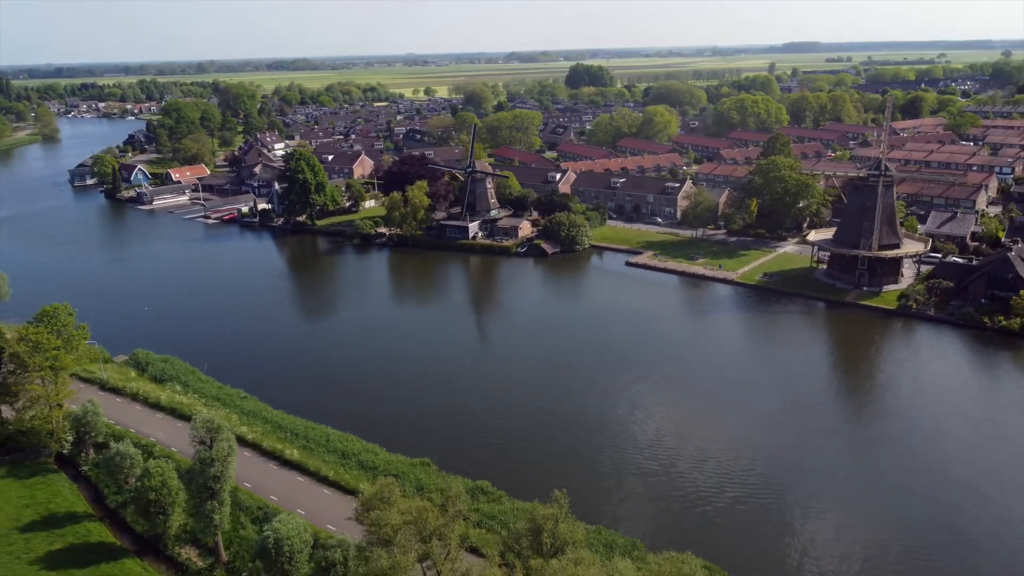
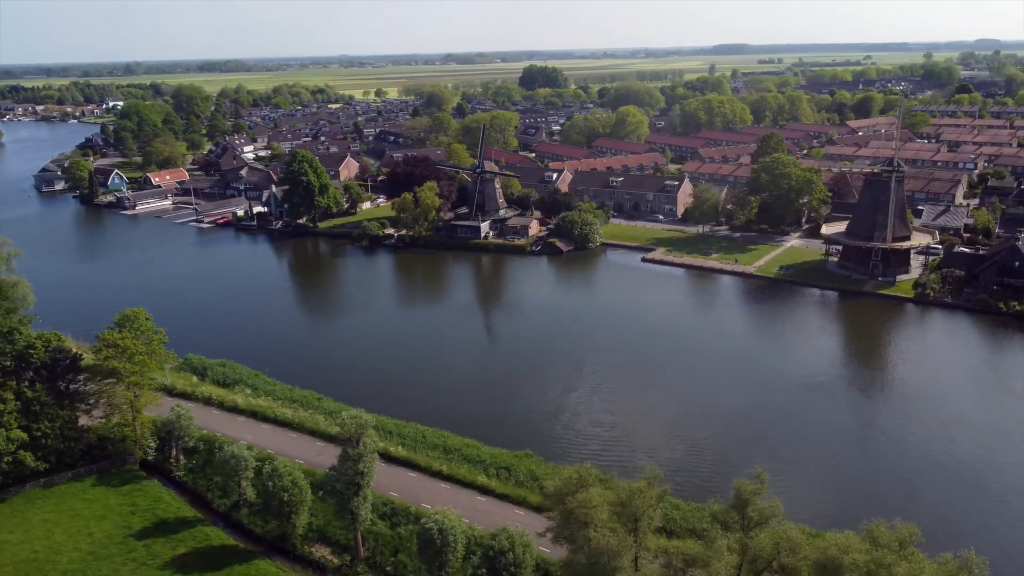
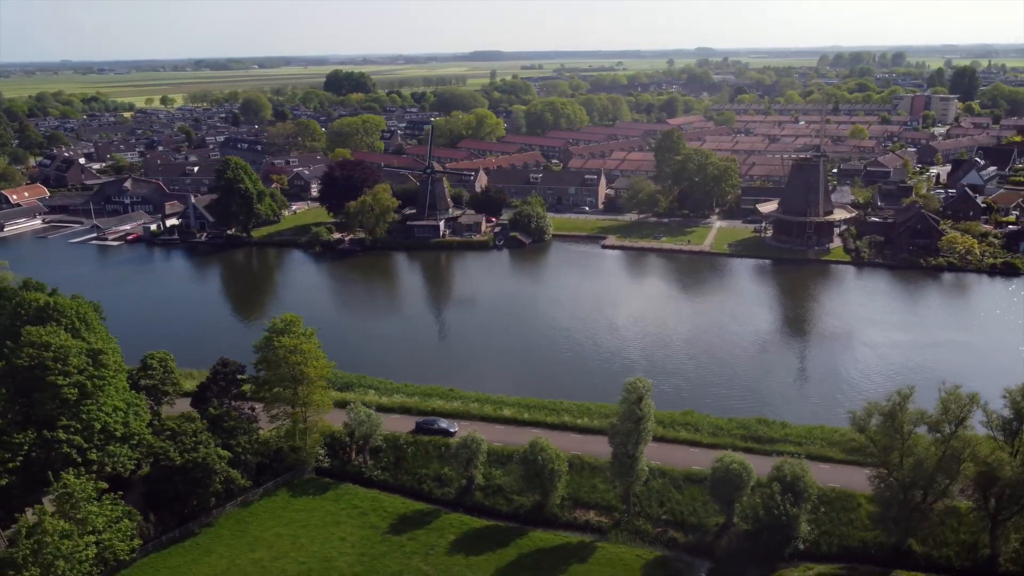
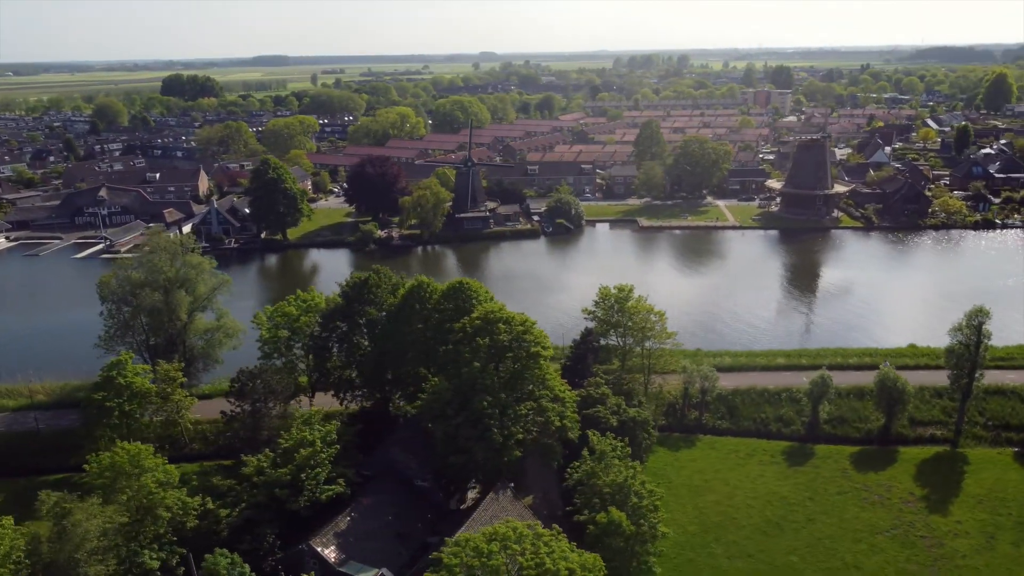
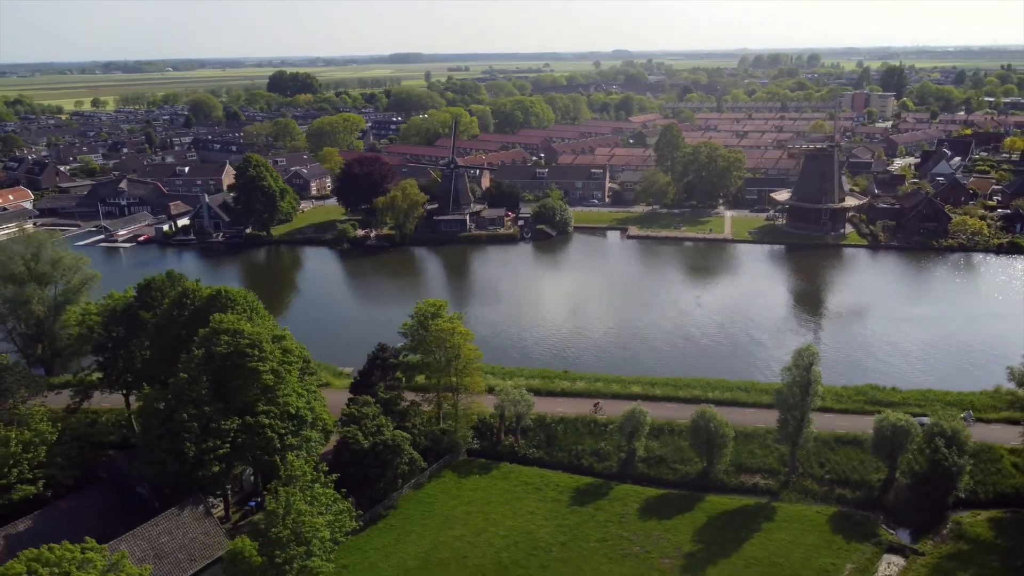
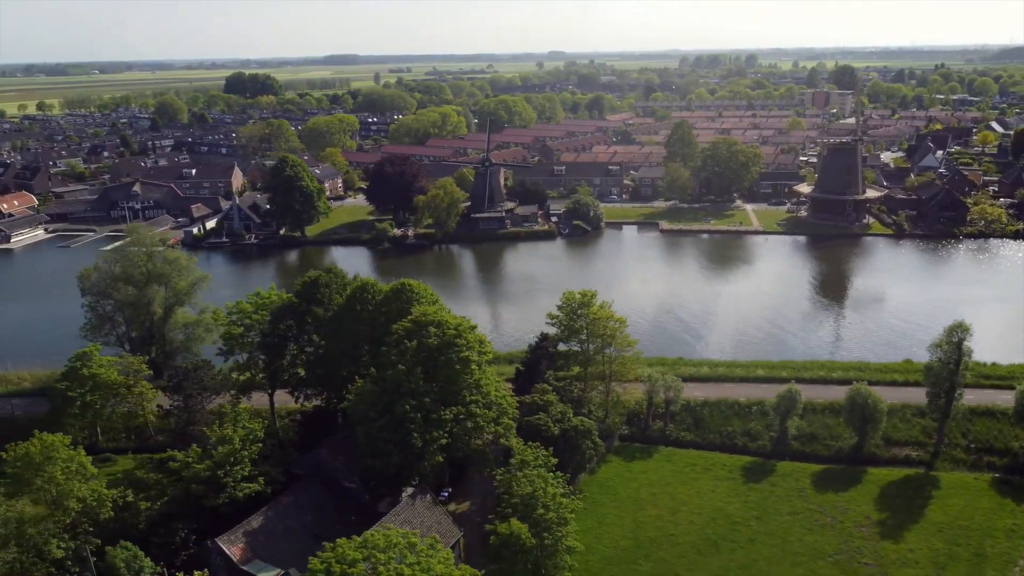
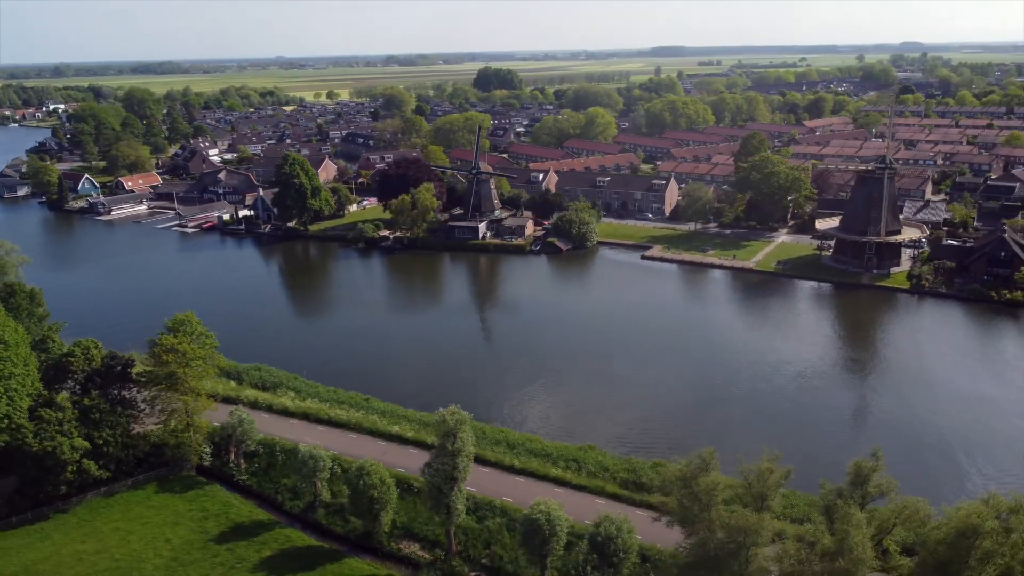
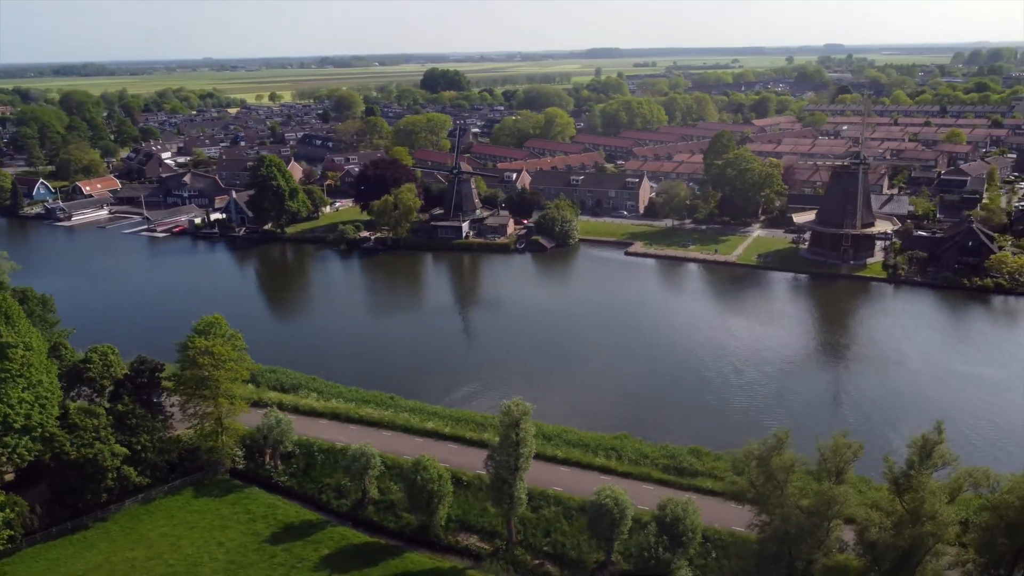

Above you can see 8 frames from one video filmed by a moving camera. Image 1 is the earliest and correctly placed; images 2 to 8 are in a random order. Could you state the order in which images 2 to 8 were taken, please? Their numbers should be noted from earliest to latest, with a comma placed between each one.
2, 7, 8, 3, 5, 6, 4
